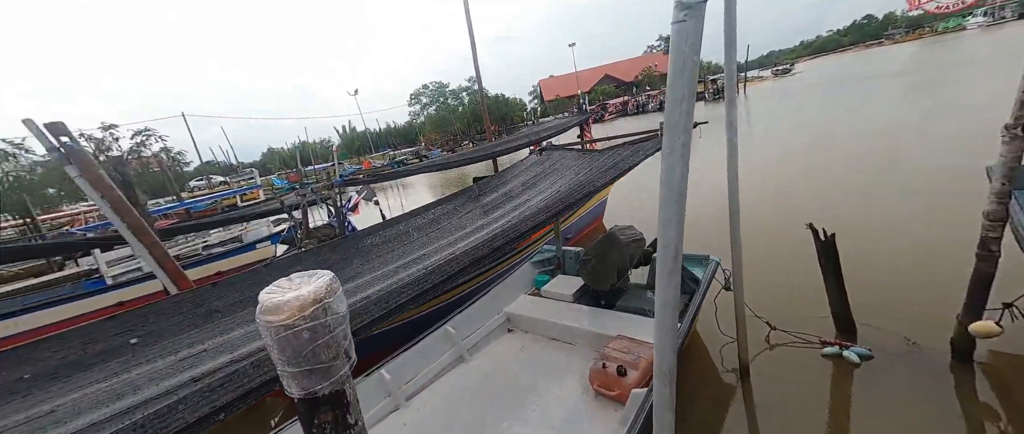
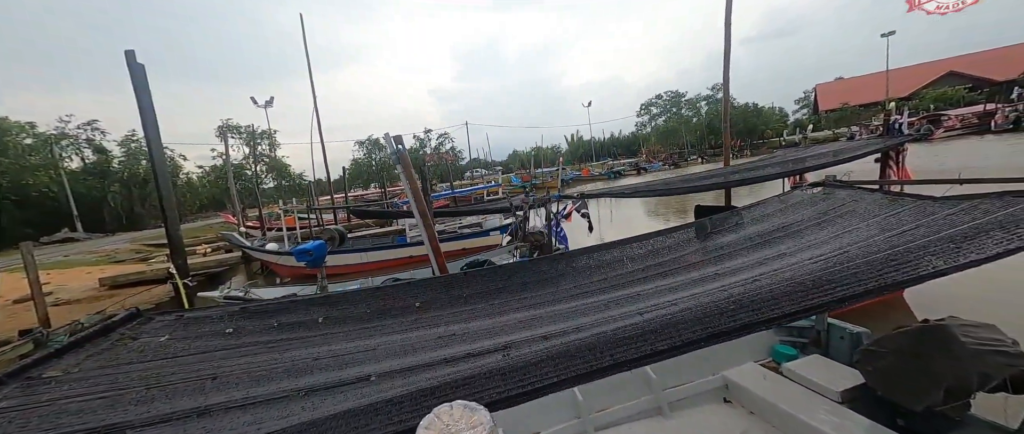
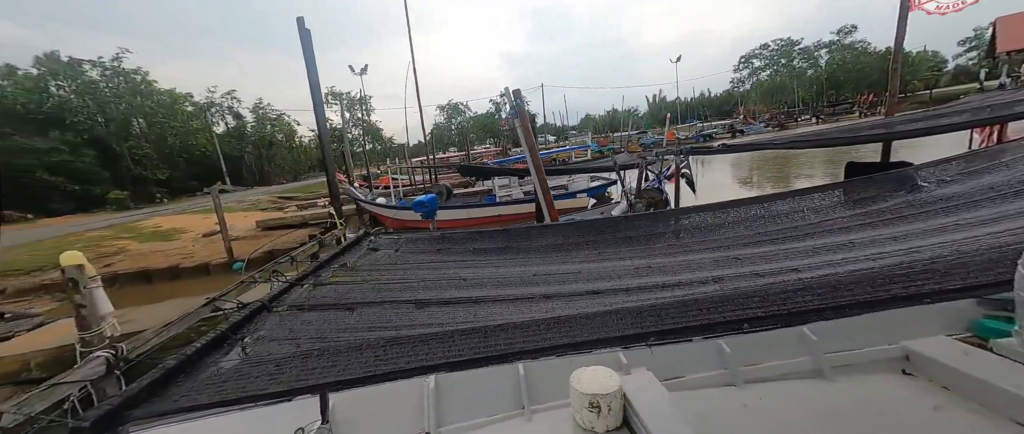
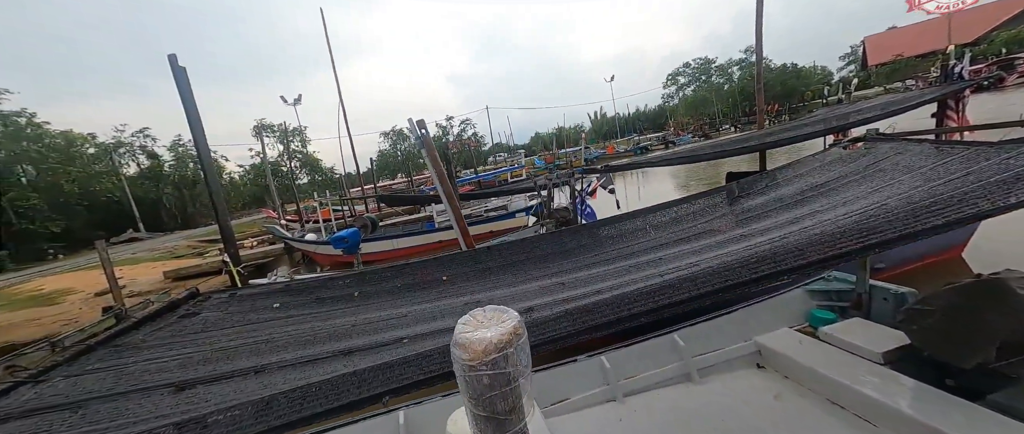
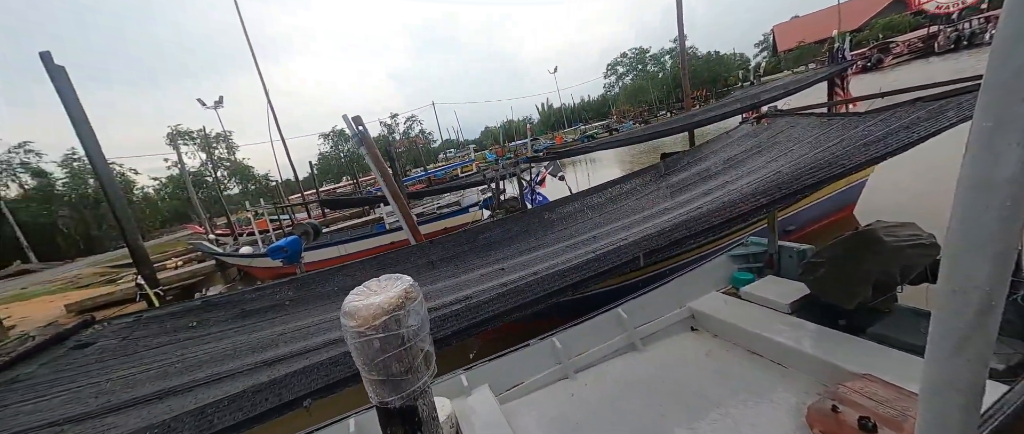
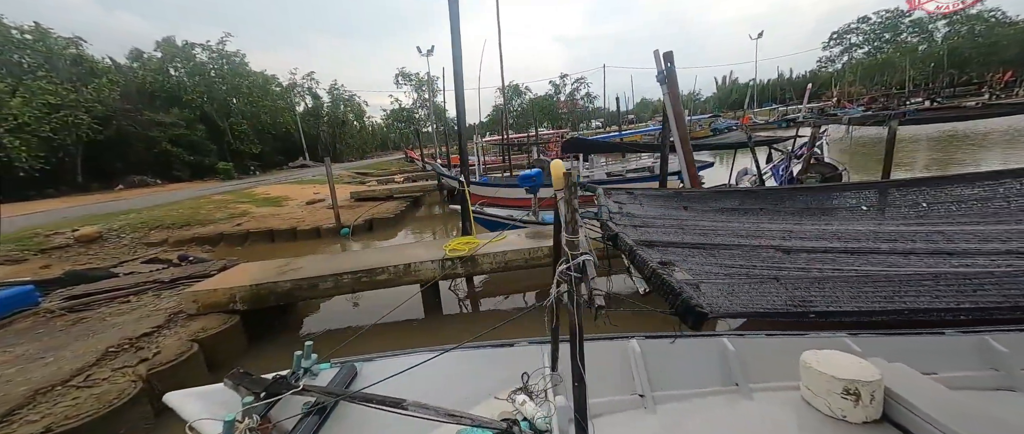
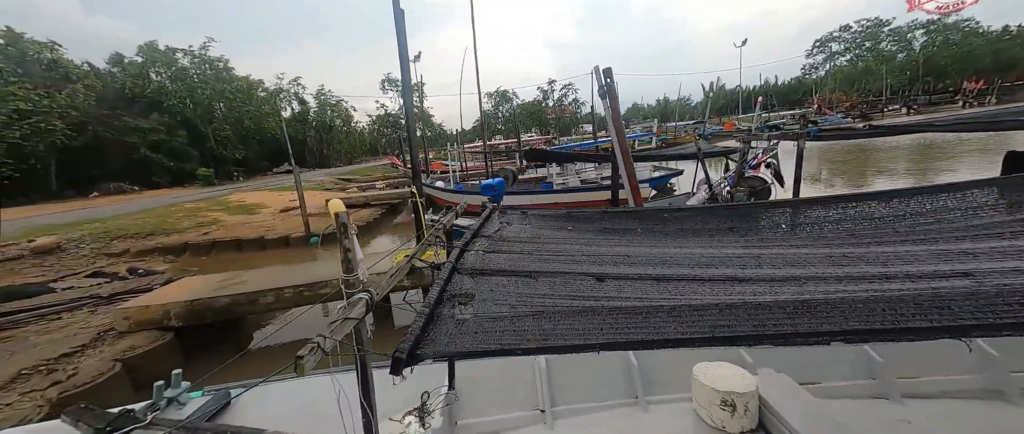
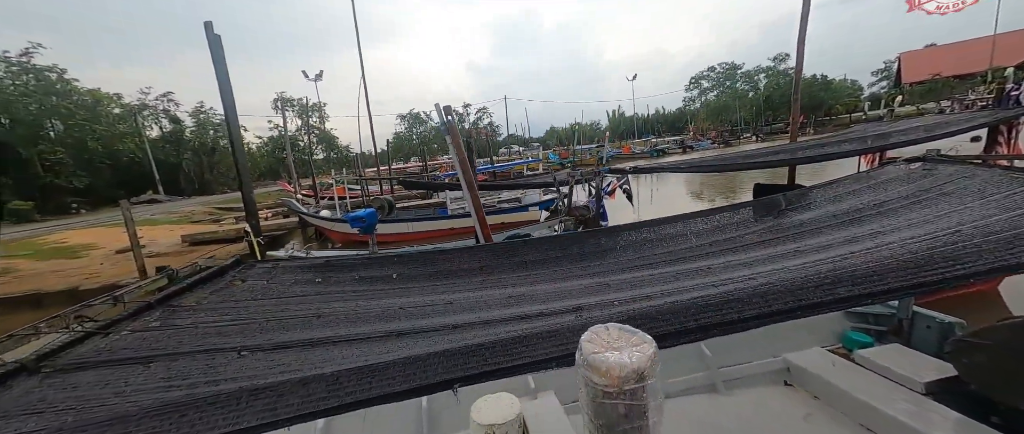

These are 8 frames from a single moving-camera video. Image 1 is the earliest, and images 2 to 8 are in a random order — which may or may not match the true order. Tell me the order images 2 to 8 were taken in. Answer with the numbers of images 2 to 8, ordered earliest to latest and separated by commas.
5, 4, 2, 8, 3, 7, 6
